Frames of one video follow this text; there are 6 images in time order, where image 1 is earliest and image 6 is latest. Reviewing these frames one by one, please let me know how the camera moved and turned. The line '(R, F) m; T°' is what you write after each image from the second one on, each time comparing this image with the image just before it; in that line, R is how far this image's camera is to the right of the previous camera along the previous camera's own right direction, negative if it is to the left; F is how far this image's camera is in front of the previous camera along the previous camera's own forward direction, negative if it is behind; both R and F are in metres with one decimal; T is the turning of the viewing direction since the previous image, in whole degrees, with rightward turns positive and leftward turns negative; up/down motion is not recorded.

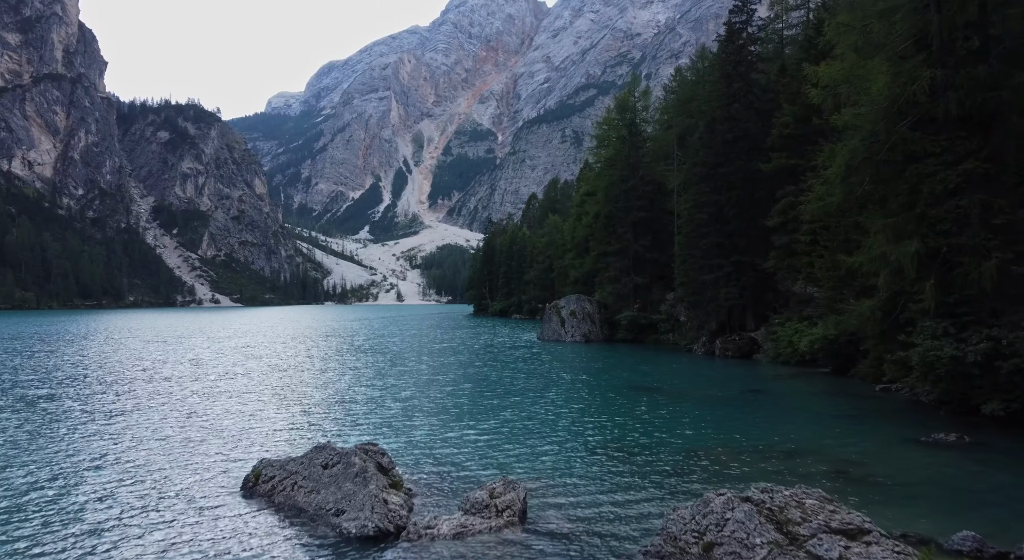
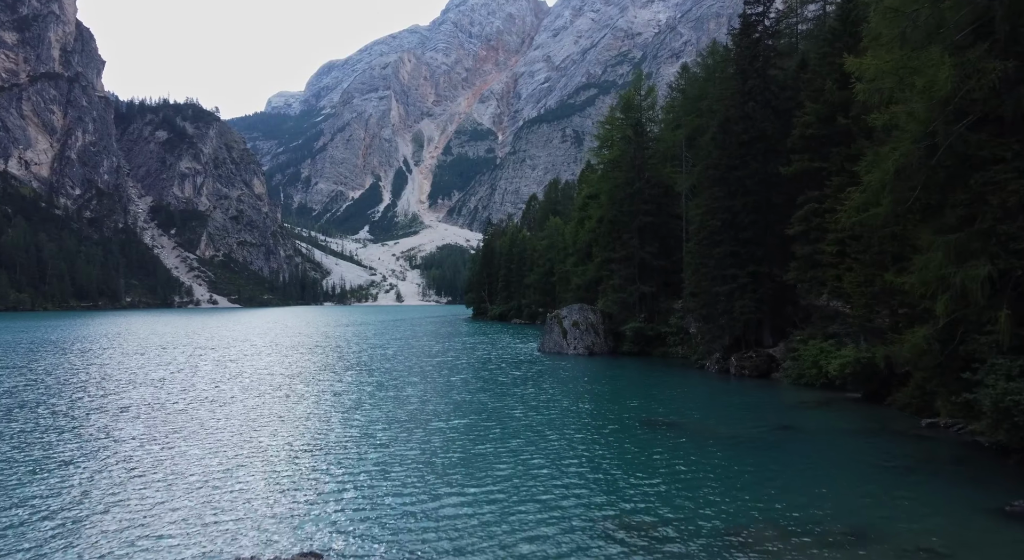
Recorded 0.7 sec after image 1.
(+0.1, +3.1) m; 0°
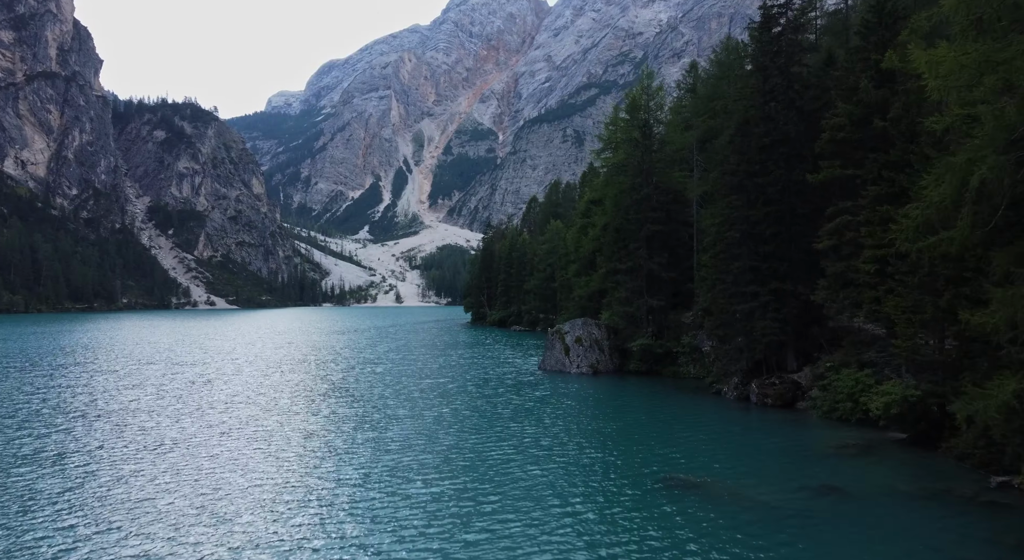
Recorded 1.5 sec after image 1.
(+0.1, +3.7) m; 0°
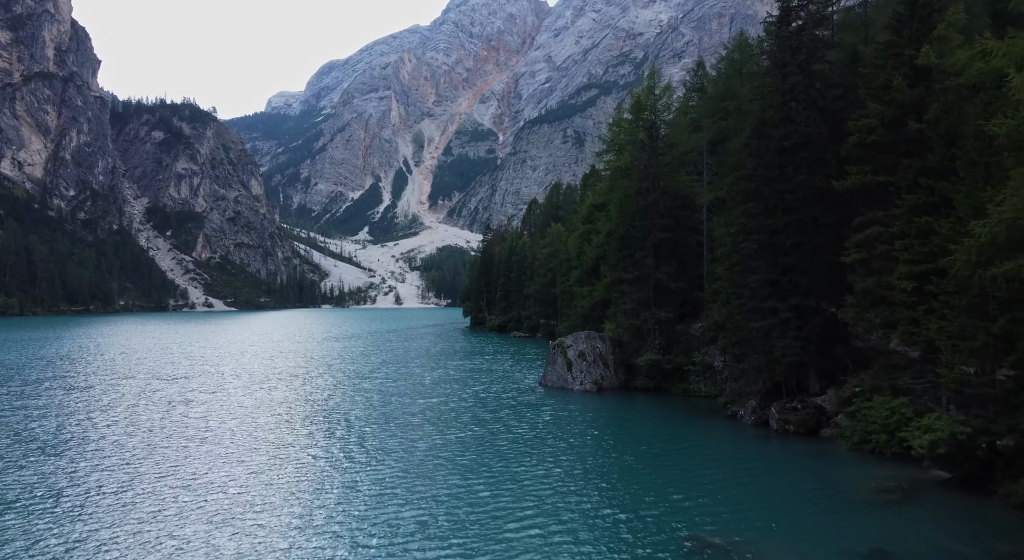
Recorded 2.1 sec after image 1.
(+0.1, +2.9) m; 0°
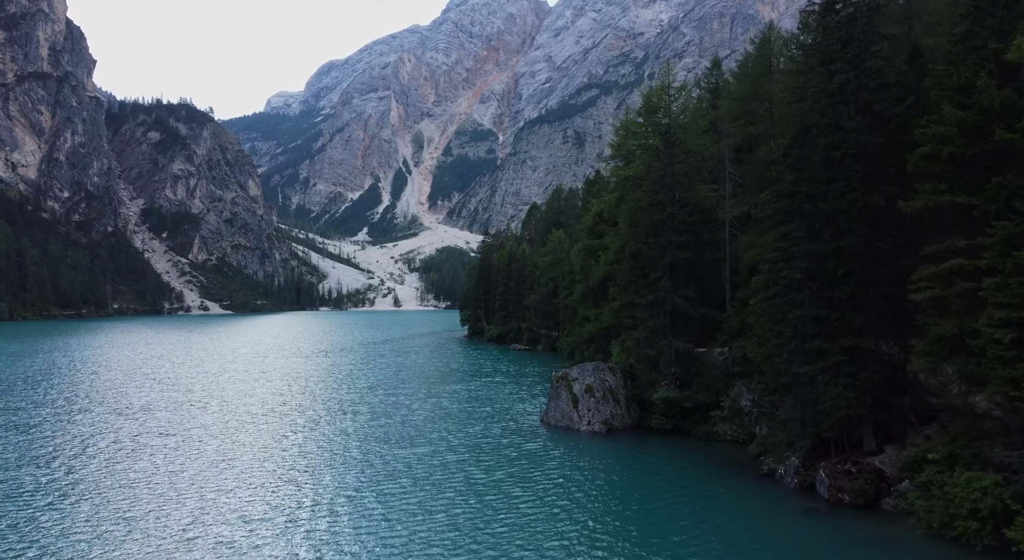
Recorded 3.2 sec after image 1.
(+0.1, +5.4) m; 0°
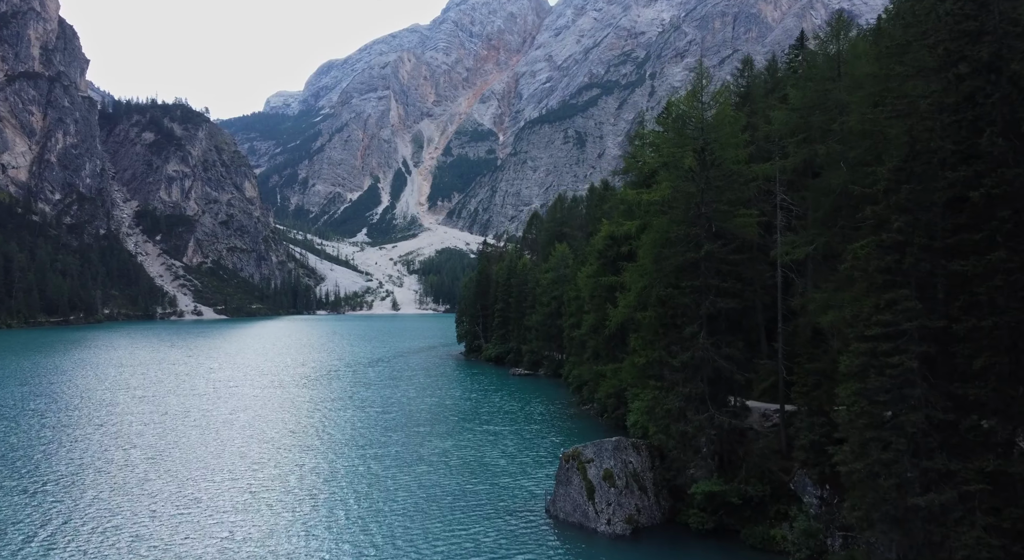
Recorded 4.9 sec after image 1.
(+0.1, +8.5) m; 0°
